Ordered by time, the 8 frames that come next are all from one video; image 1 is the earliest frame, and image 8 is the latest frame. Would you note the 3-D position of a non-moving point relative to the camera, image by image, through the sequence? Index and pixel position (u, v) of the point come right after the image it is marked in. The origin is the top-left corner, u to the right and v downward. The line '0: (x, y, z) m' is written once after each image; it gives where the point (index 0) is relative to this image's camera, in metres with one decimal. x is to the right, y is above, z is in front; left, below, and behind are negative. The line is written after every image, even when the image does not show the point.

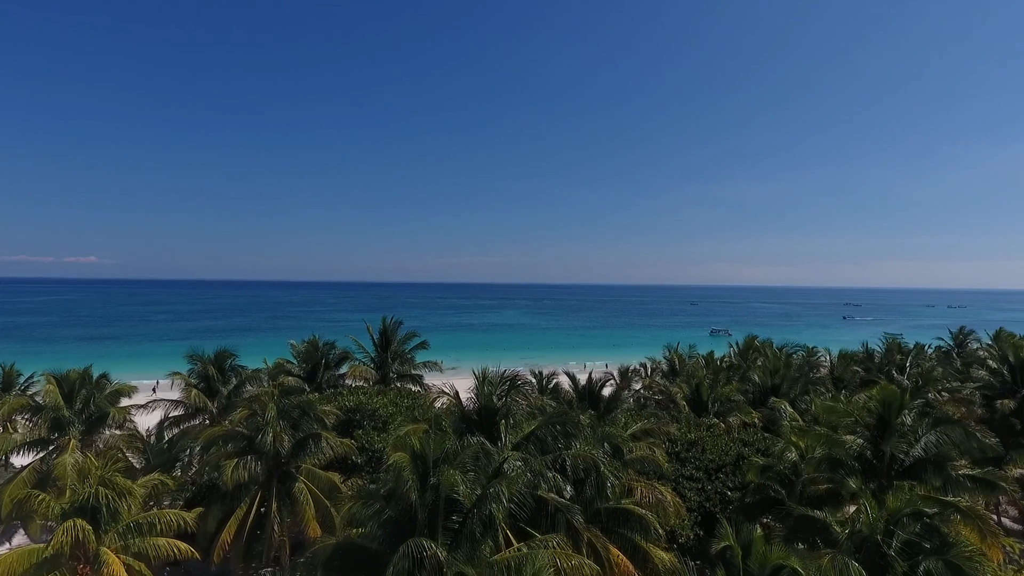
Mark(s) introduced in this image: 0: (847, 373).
0: (+13.8, -3.5, +19.0) m
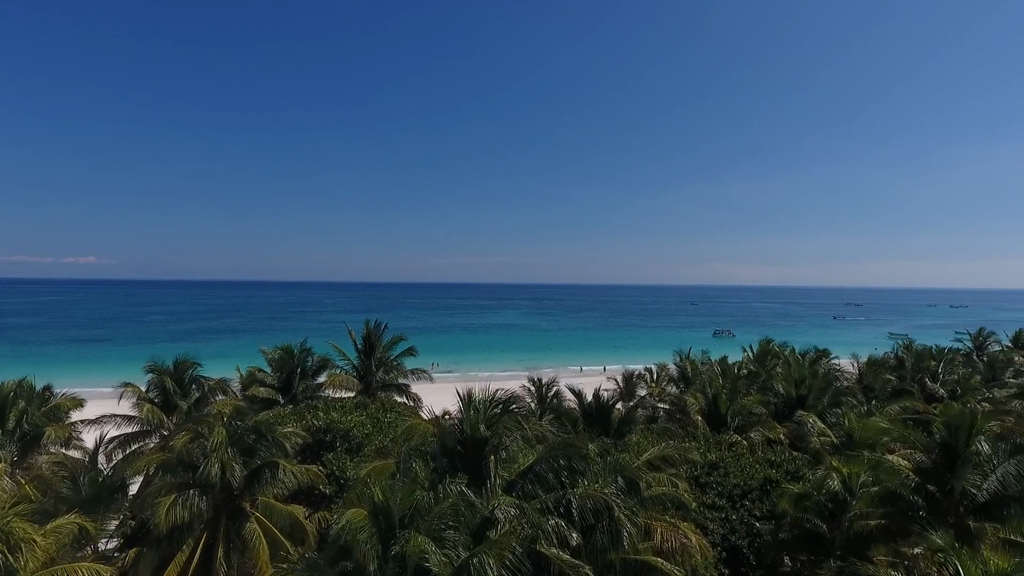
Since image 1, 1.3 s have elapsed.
0: (+13.7, -3.5, +17.2) m
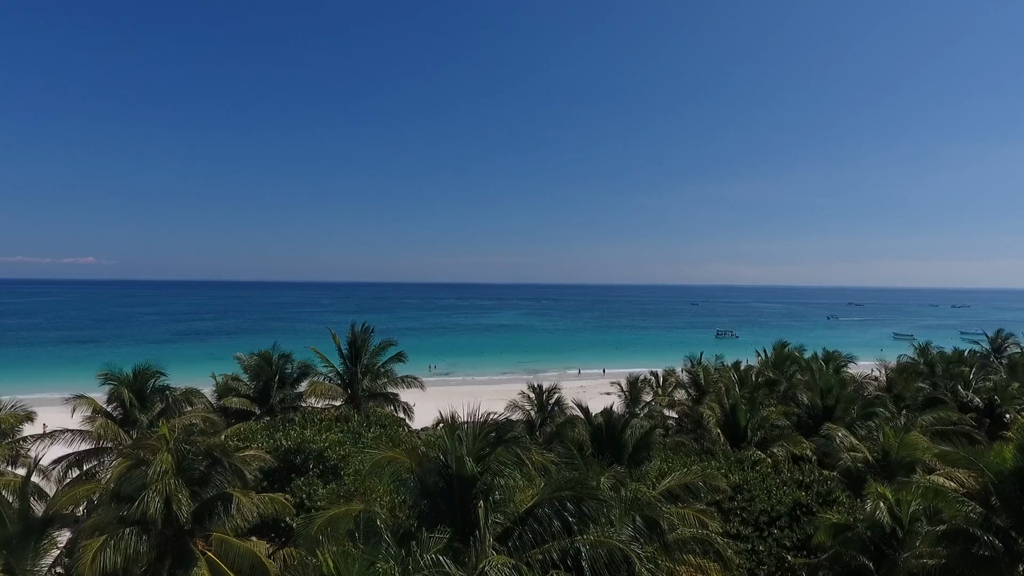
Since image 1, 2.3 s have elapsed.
0: (+13.6, -3.5, +15.8) m
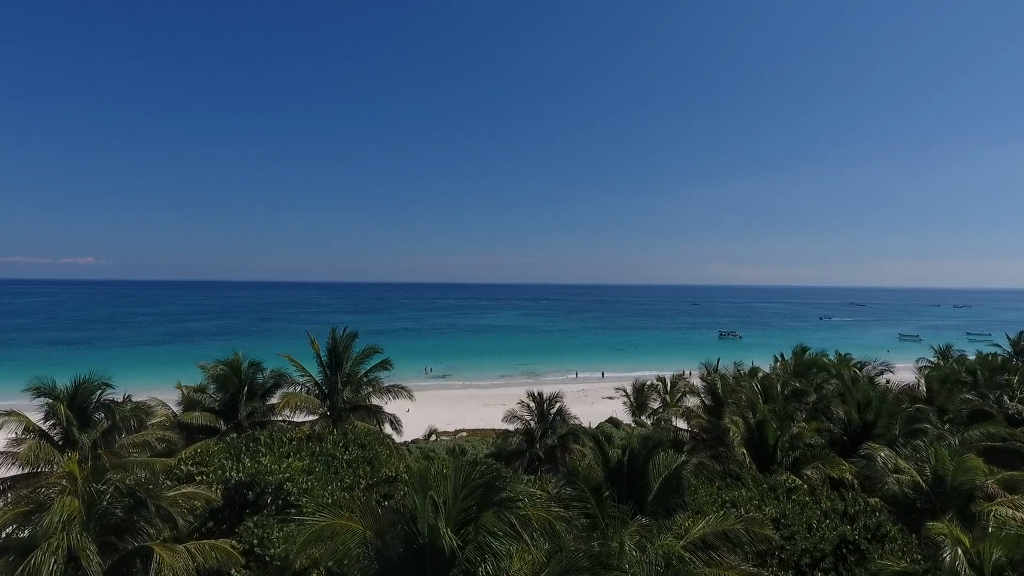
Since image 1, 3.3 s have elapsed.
0: (+13.6, -3.5, +14.1) m
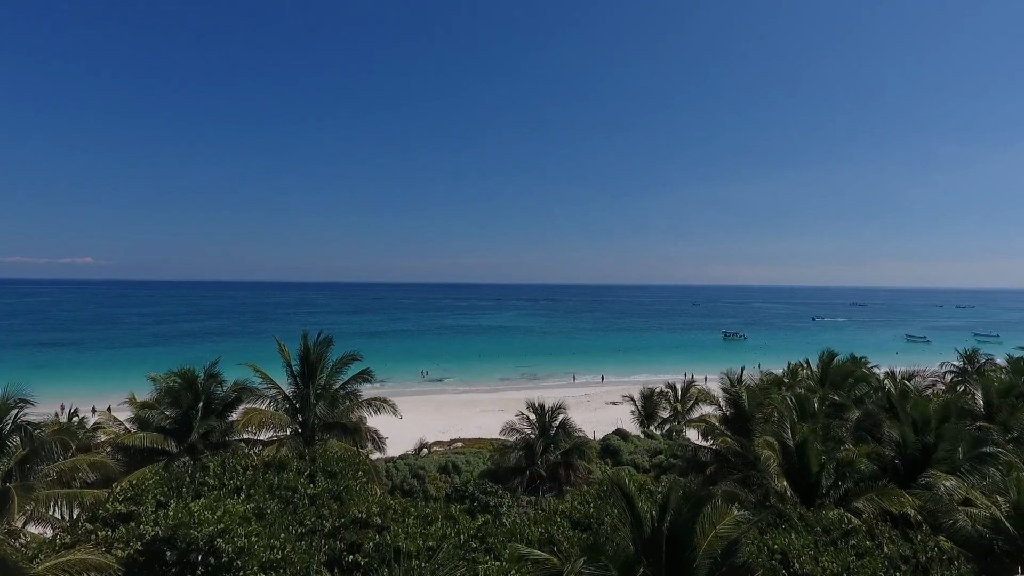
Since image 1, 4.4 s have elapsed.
0: (+13.5, -3.5, +12.3) m
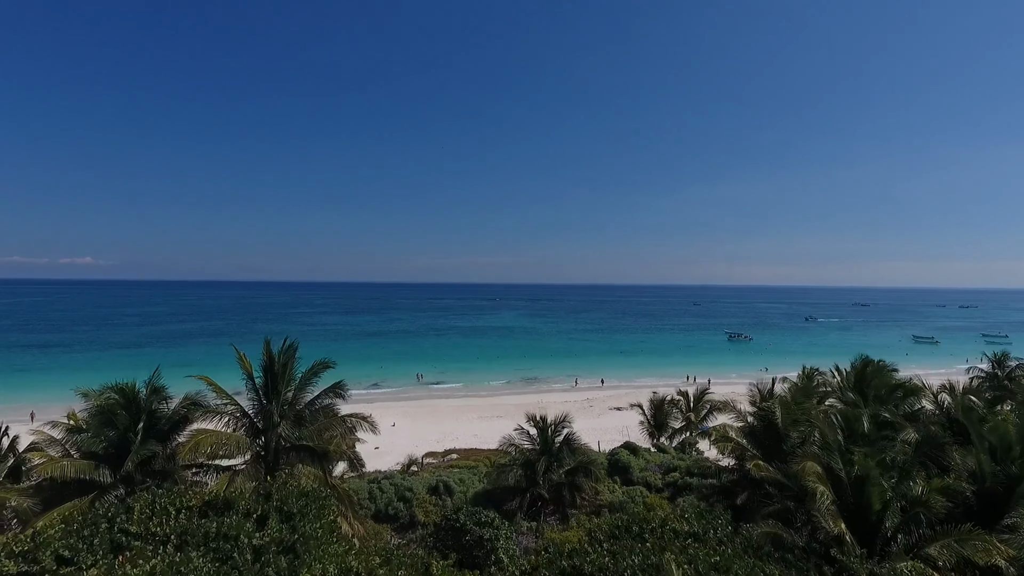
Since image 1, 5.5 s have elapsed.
0: (+13.4, -3.4, +10.4) m
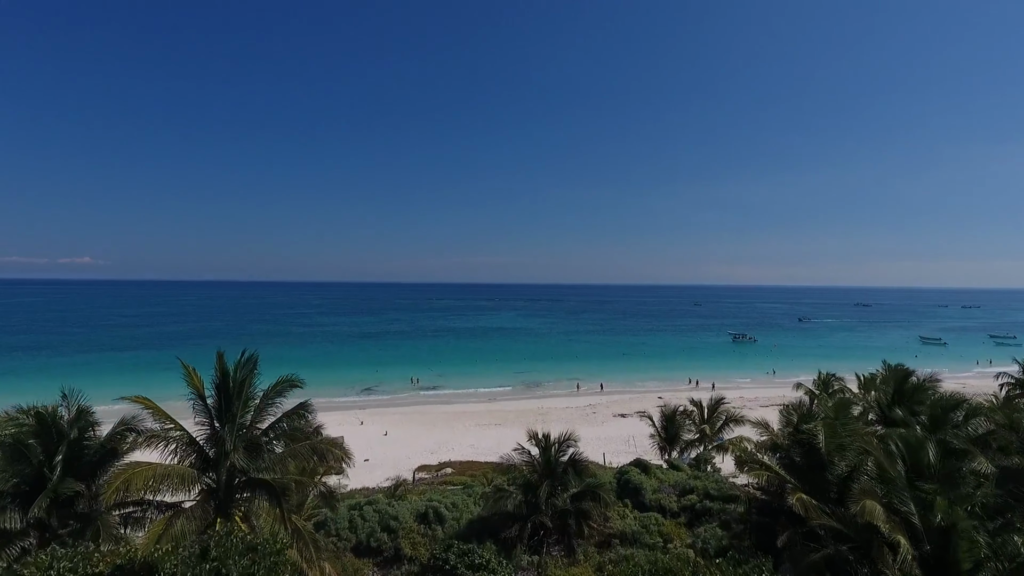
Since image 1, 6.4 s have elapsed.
0: (+13.4, -3.5, +8.7) m
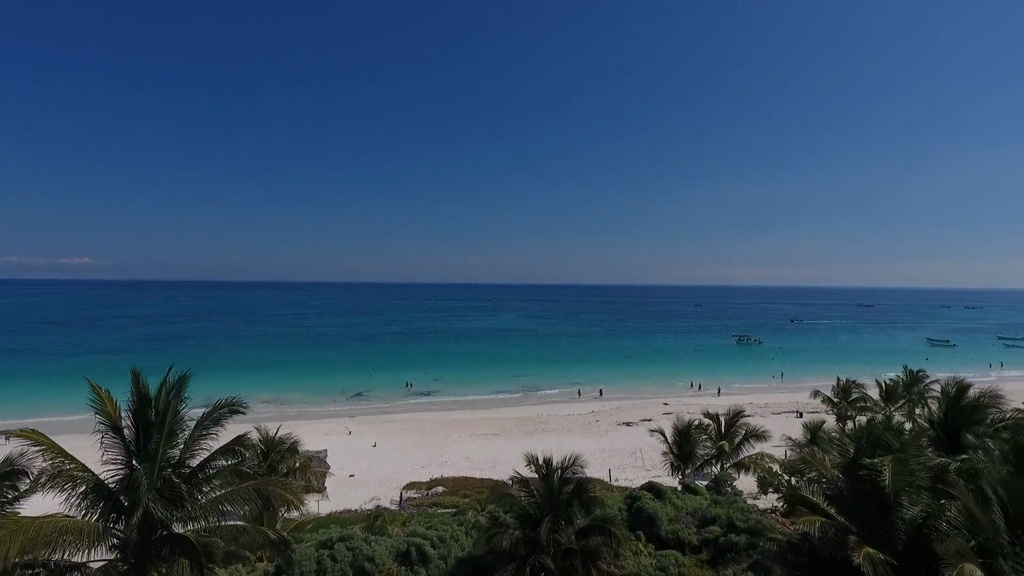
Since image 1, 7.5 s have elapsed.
0: (+13.3, -3.5, +6.7) m
